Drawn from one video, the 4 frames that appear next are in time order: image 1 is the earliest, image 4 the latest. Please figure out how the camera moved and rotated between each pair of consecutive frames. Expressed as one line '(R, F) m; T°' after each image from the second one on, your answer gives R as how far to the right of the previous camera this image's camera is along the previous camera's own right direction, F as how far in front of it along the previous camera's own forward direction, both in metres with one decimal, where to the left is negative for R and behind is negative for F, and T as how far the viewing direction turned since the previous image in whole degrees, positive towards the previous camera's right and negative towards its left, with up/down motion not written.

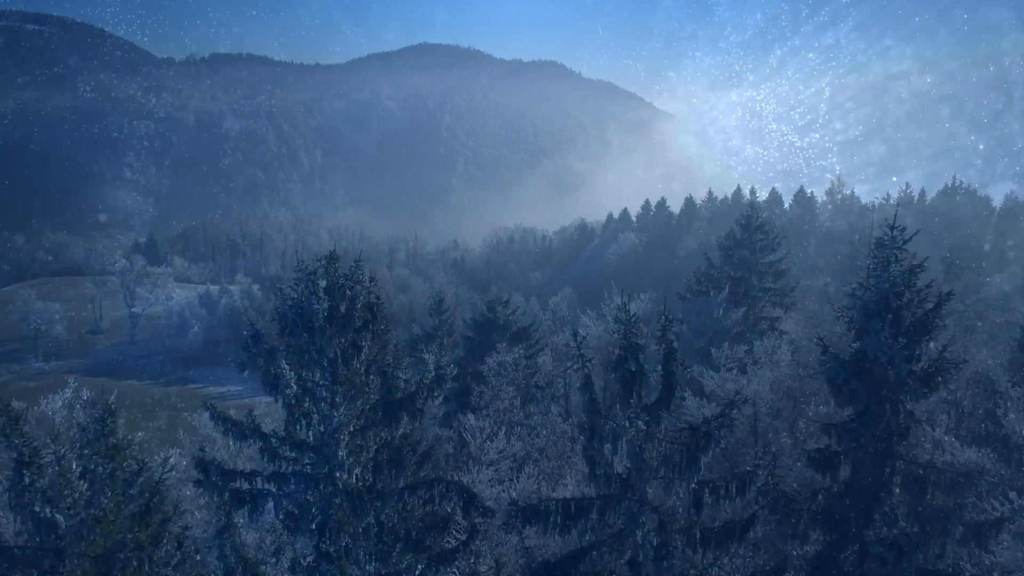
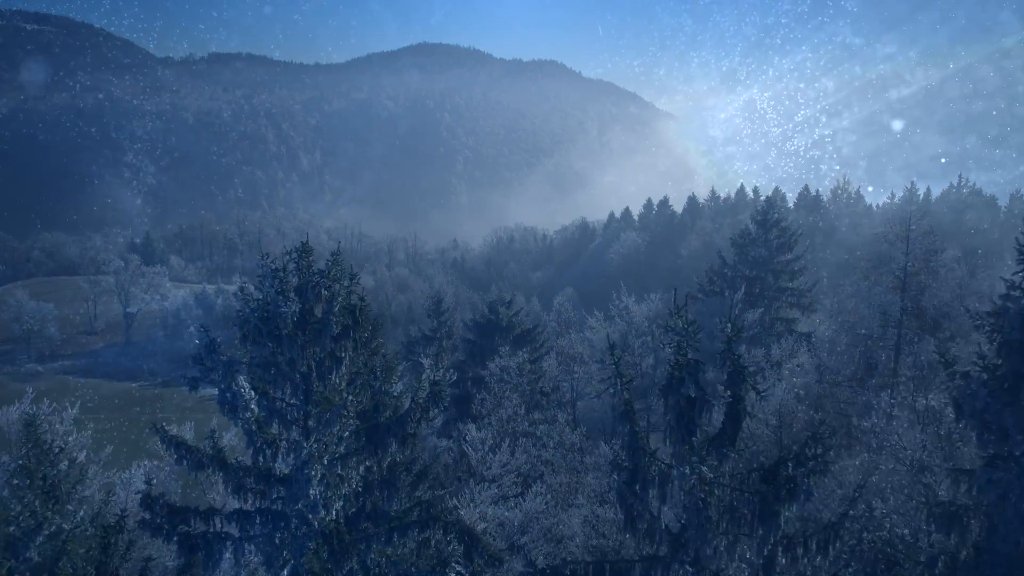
(-0.1, +1.6) m; 0°
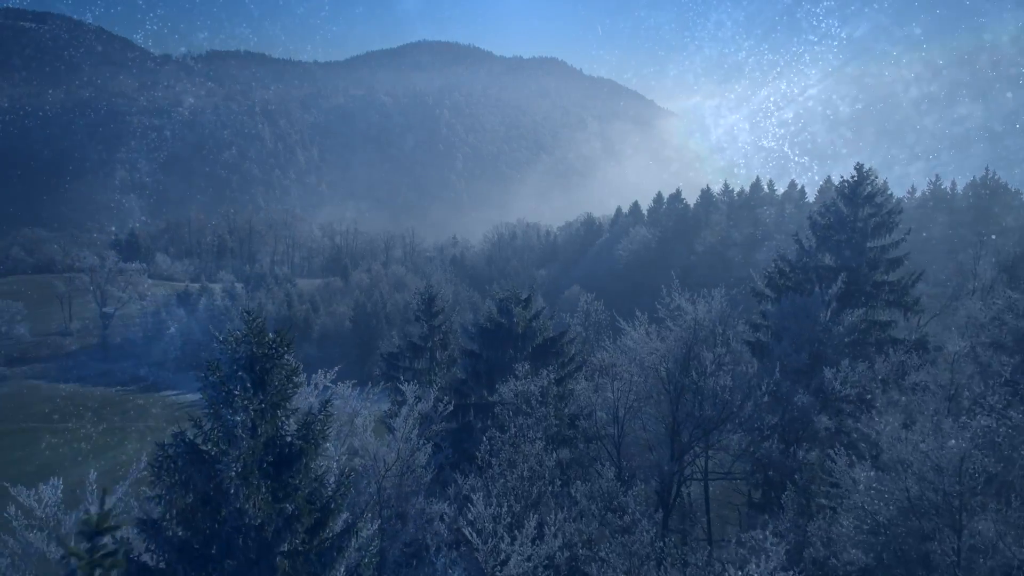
(-0.5, +7.0) m; 0°
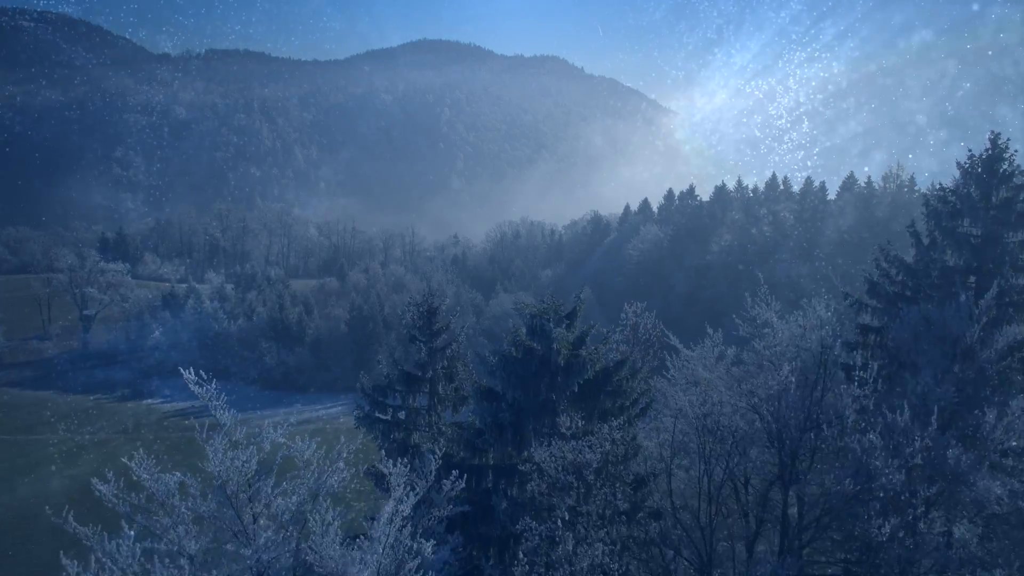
(-0.7, +5.6) m; 0°
